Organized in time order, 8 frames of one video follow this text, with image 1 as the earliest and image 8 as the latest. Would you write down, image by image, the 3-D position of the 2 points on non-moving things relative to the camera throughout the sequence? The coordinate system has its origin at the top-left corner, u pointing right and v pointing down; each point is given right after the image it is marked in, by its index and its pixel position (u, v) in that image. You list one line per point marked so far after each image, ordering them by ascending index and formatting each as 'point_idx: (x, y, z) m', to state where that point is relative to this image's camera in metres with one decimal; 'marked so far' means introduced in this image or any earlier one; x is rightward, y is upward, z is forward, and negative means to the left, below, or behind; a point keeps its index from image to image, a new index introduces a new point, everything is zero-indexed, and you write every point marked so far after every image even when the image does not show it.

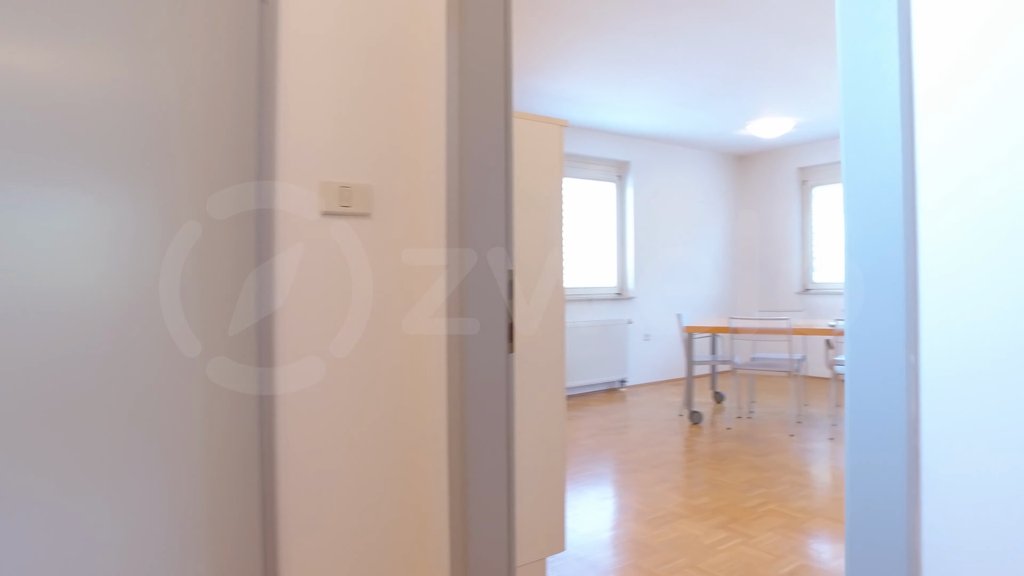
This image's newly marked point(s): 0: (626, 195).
0: (+1.0, +0.8, +5.7) m
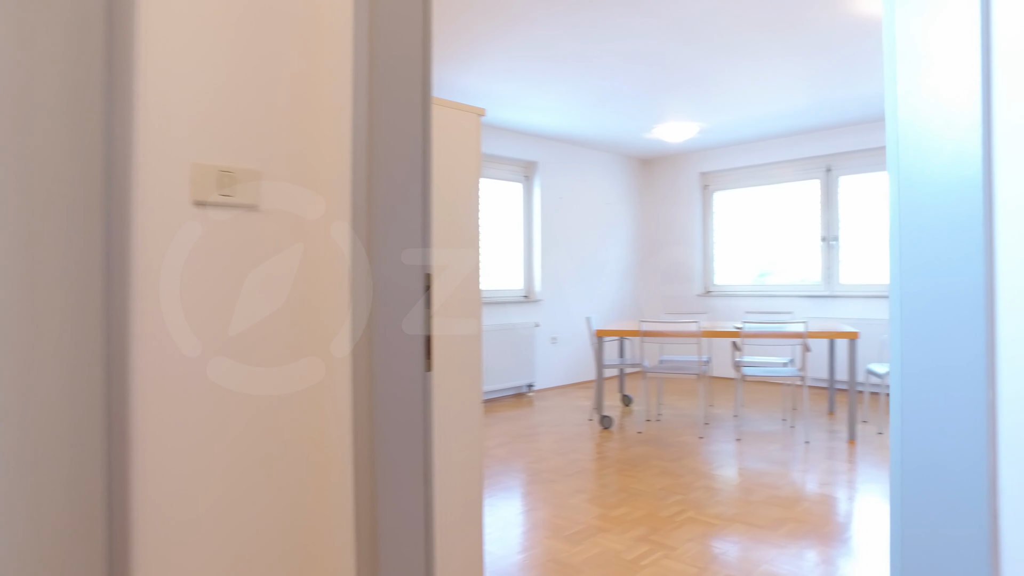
0: (+0.2, +0.8, +5.7) m
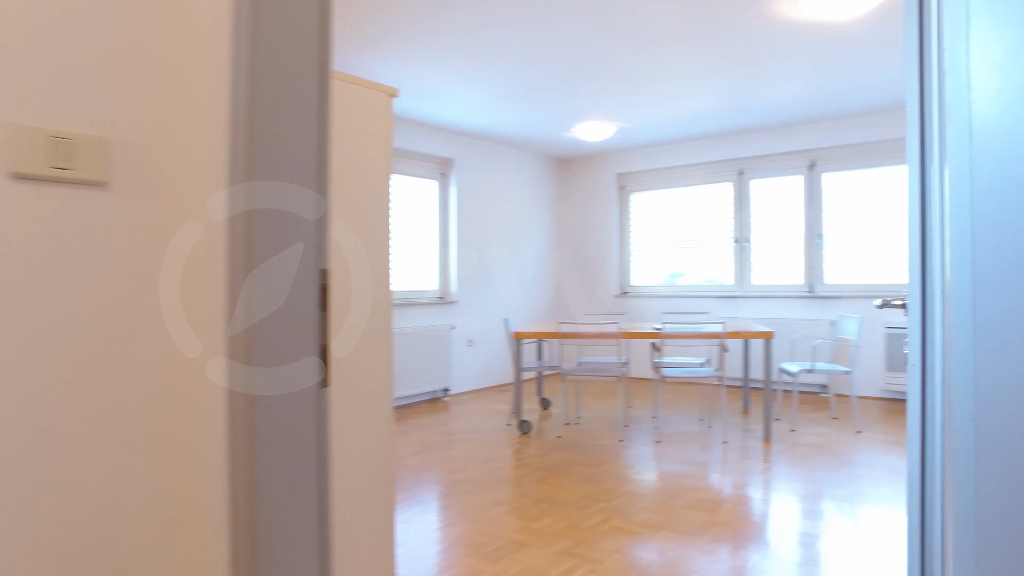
0: (-0.5, +0.8, +5.5) m
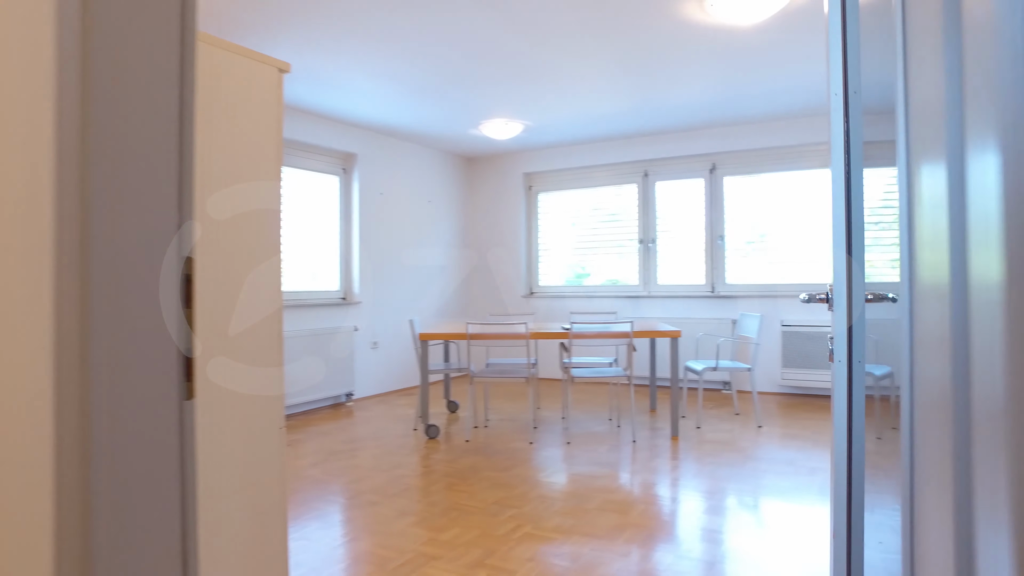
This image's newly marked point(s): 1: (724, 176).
0: (-1.3, +0.8, +5.2) m
1: (+1.7, +0.9, +5.3) m
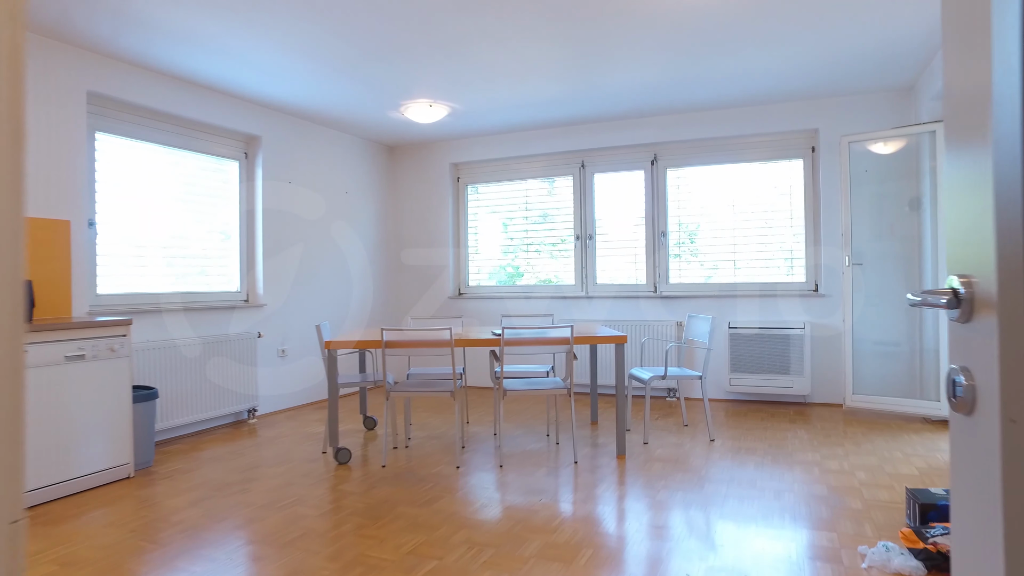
0: (-1.8, +0.8, +4.6) m
1: (+1.2, +0.9, +5.0) m
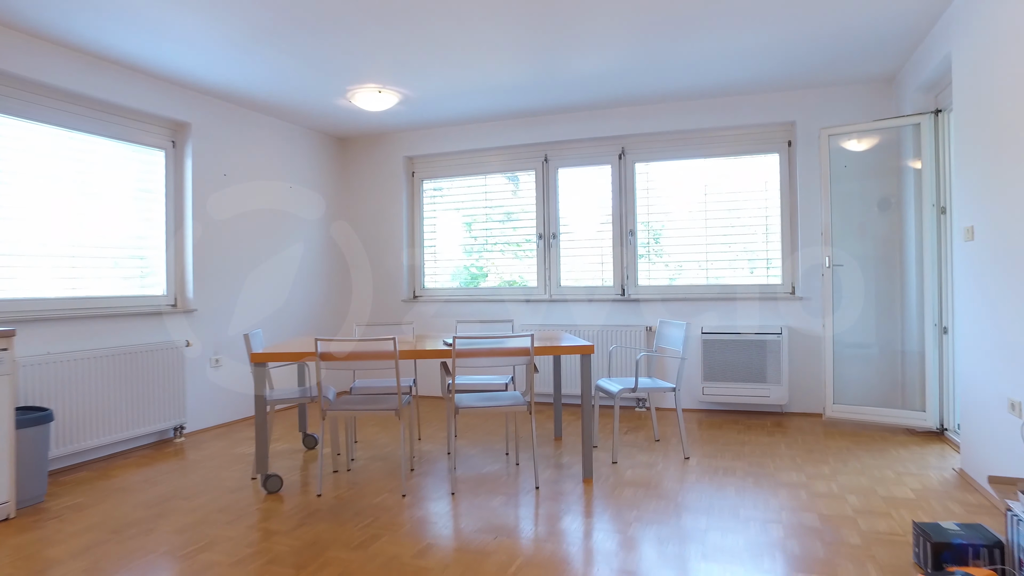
0: (-2.1, +0.7, +4.2) m
1: (+0.9, +0.9, +4.7) m
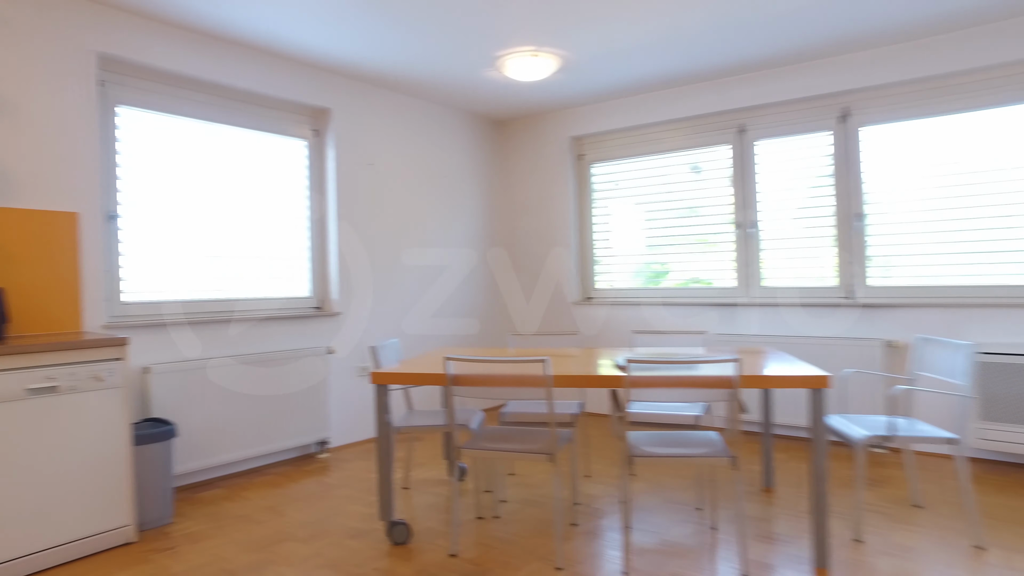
0: (-1.1, +0.7, +3.8) m
1: (+1.9, +0.9, +3.6) m
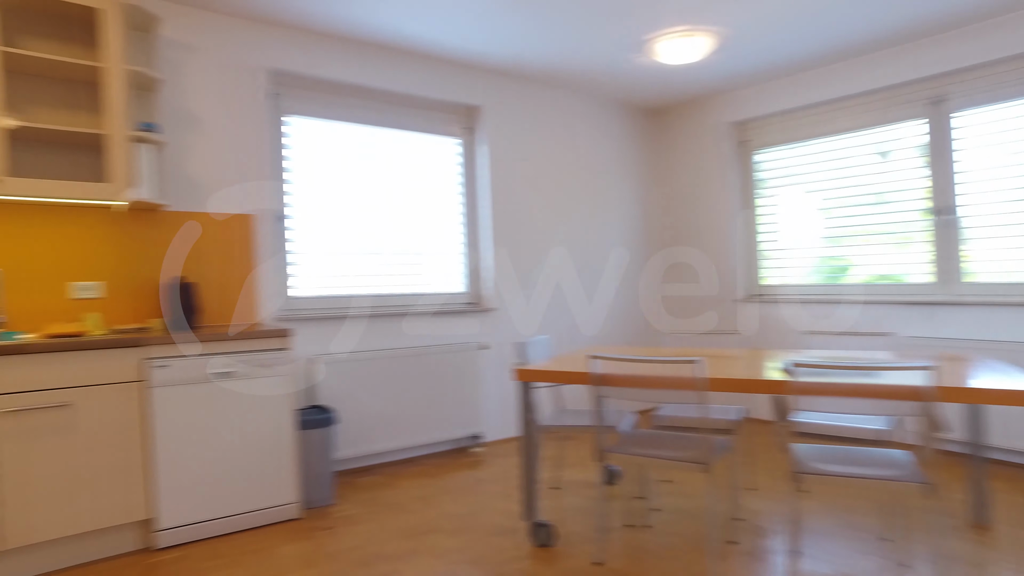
0: (-0.2, +0.8, +3.9) m
1: (+2.6, +0.9, +3.0) m
